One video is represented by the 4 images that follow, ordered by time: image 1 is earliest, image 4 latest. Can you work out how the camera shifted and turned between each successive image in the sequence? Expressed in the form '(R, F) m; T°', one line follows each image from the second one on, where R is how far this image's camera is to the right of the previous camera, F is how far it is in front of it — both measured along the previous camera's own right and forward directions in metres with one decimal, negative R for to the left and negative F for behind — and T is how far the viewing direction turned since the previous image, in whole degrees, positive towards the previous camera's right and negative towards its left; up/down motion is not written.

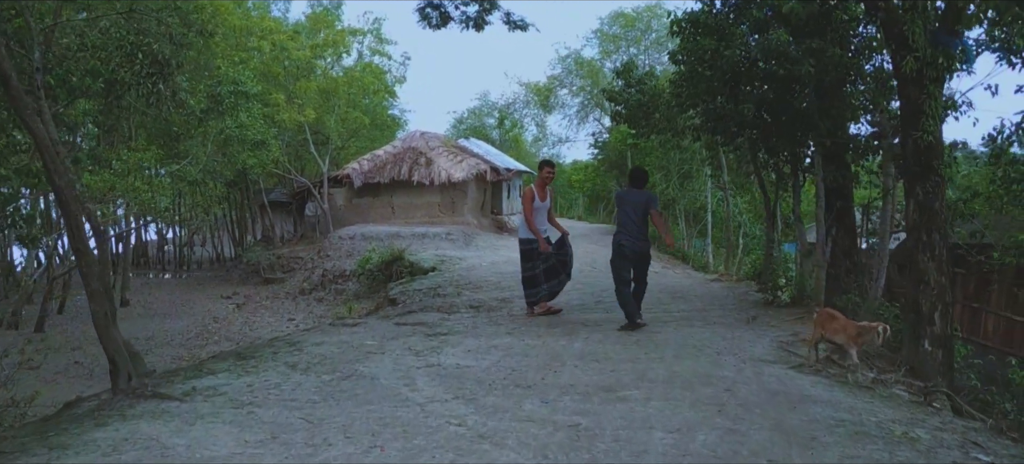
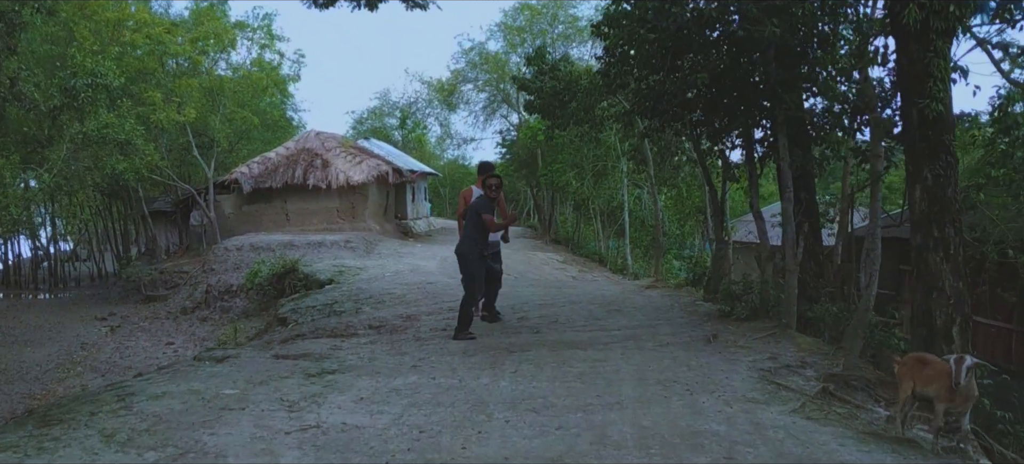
(0.0, +1.5) m; +5°
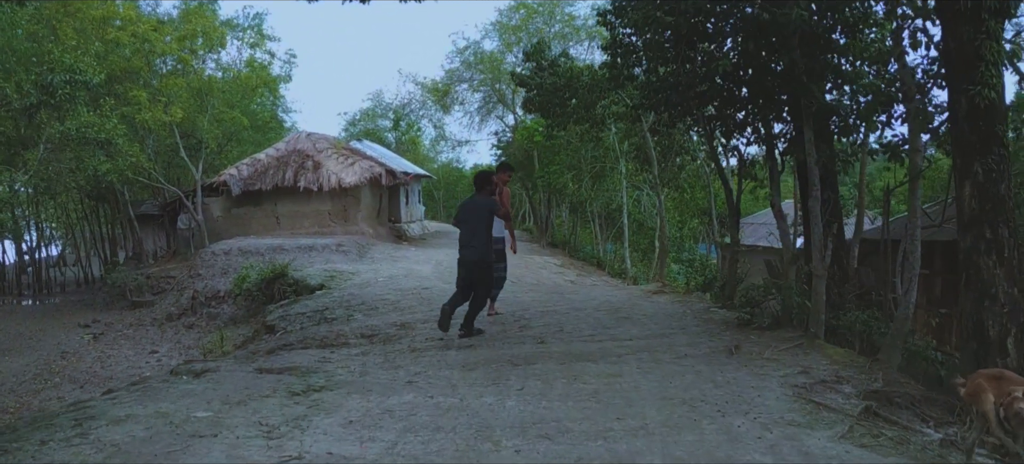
(-0.1, +0.5) m; 0°
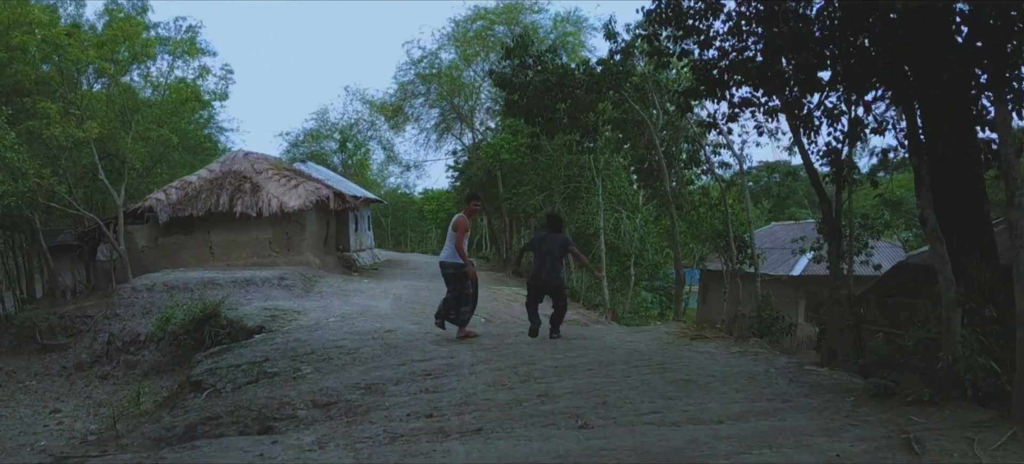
(-0.4, +2.2) m; +3°
